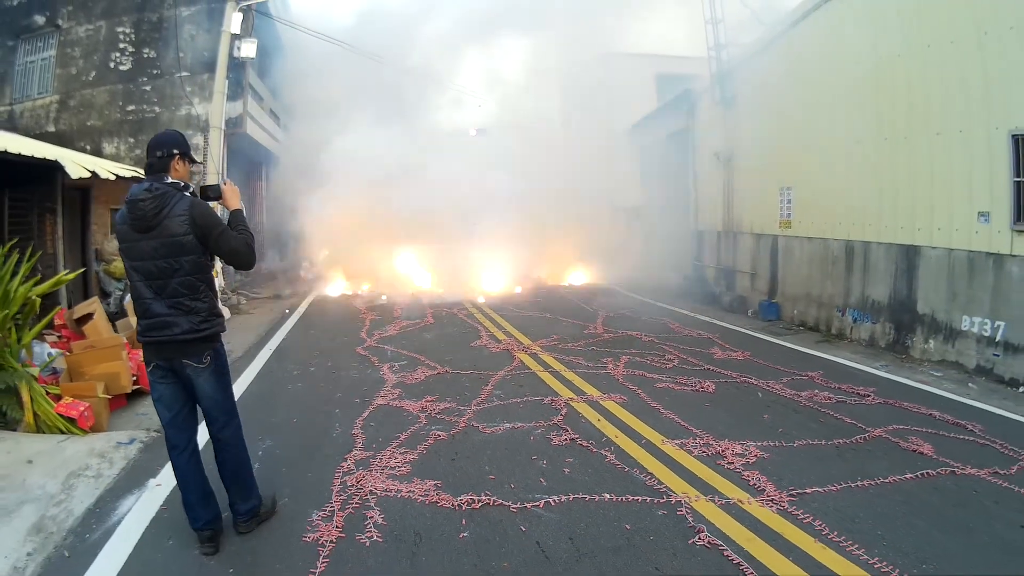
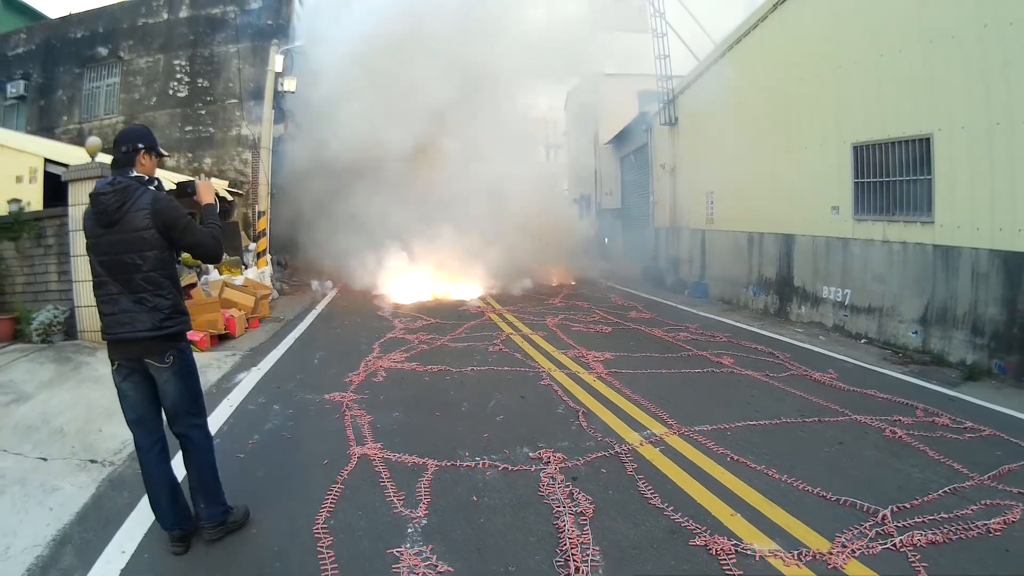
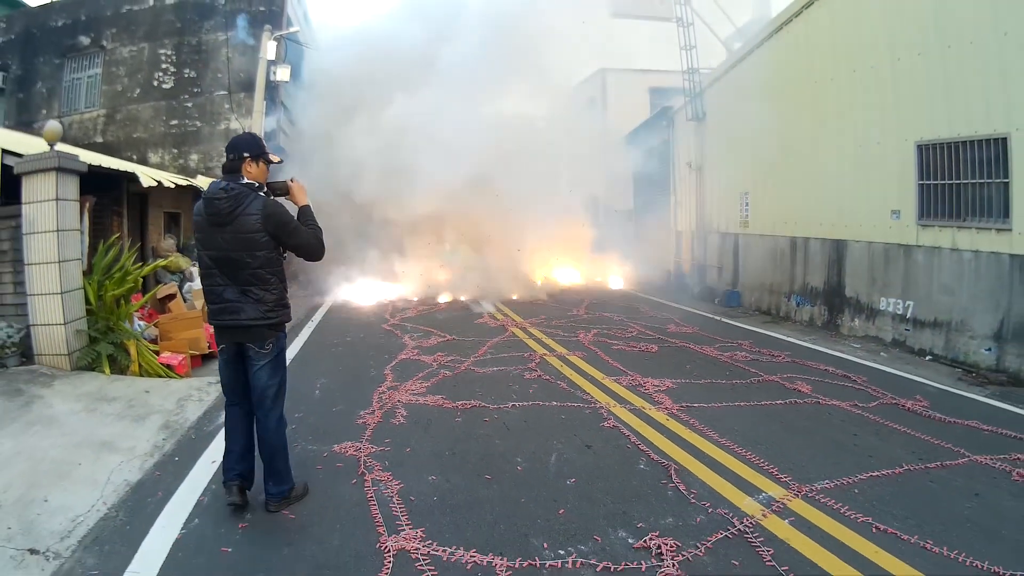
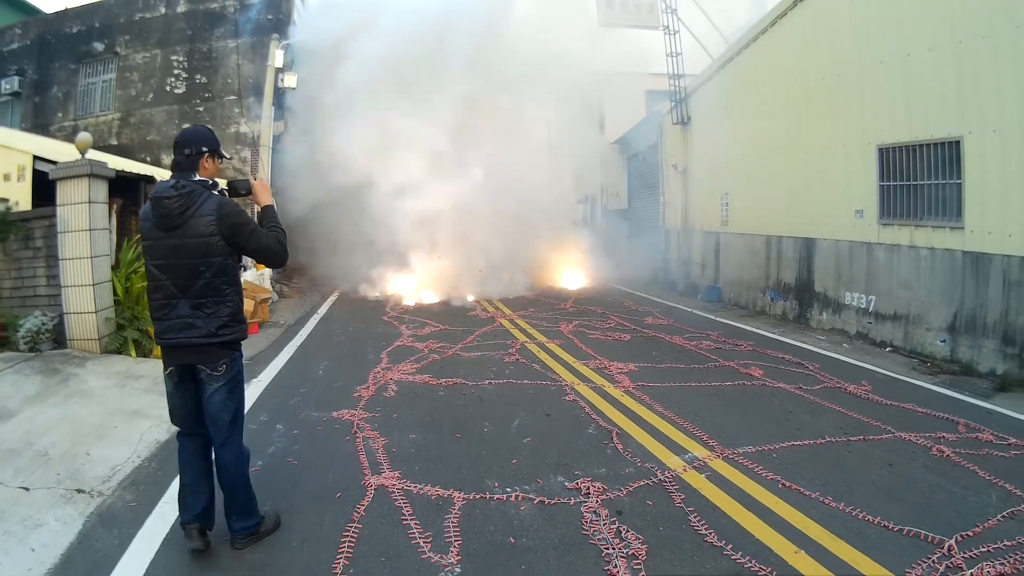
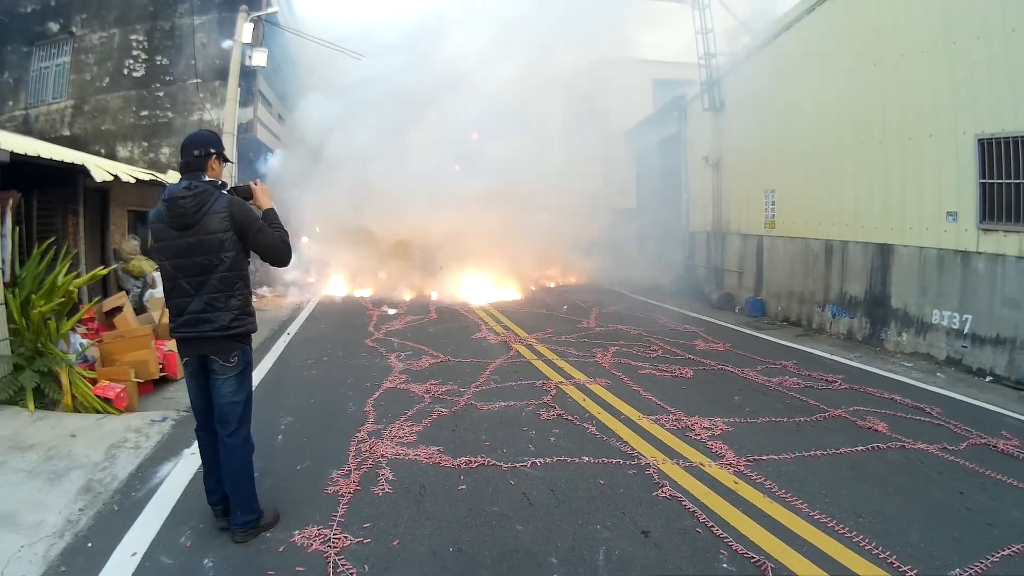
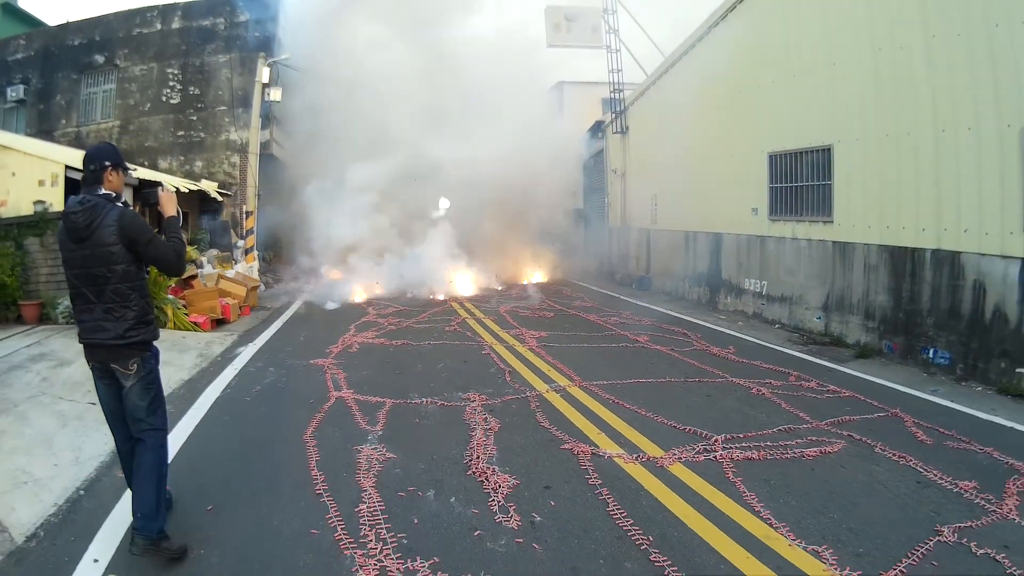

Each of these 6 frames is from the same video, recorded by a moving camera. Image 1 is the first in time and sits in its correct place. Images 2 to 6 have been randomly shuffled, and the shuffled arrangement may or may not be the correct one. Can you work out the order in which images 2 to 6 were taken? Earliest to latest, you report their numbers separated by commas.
5, 3, 4, 2, 6
